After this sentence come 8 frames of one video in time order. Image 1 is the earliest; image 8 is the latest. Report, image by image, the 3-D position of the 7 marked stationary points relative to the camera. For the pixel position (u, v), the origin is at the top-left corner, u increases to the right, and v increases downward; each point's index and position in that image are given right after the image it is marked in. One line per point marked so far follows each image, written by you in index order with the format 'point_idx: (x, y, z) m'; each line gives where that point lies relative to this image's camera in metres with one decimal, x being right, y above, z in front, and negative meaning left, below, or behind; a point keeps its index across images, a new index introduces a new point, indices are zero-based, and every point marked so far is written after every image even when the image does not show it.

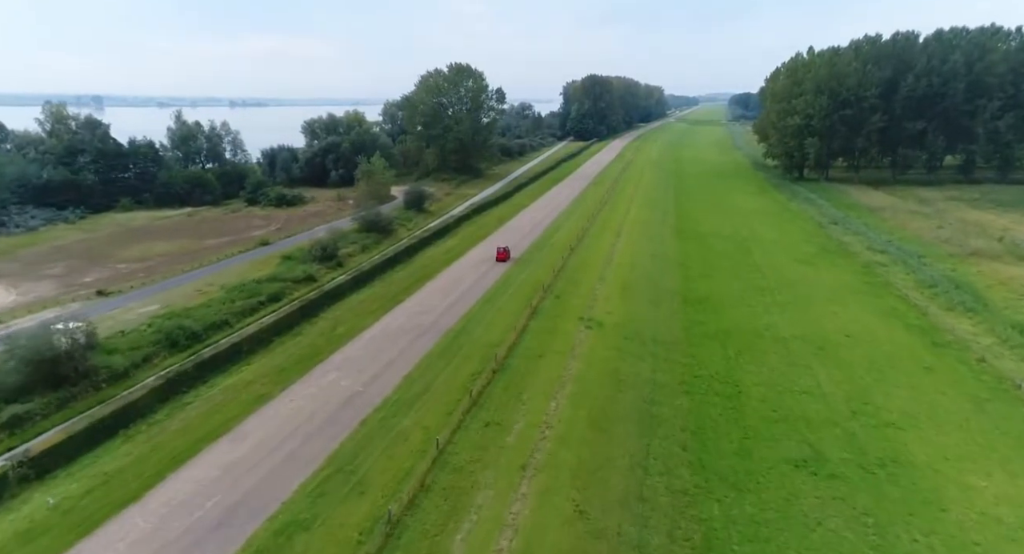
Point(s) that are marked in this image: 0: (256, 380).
0: (-9.5, -3.8, +19.6) m
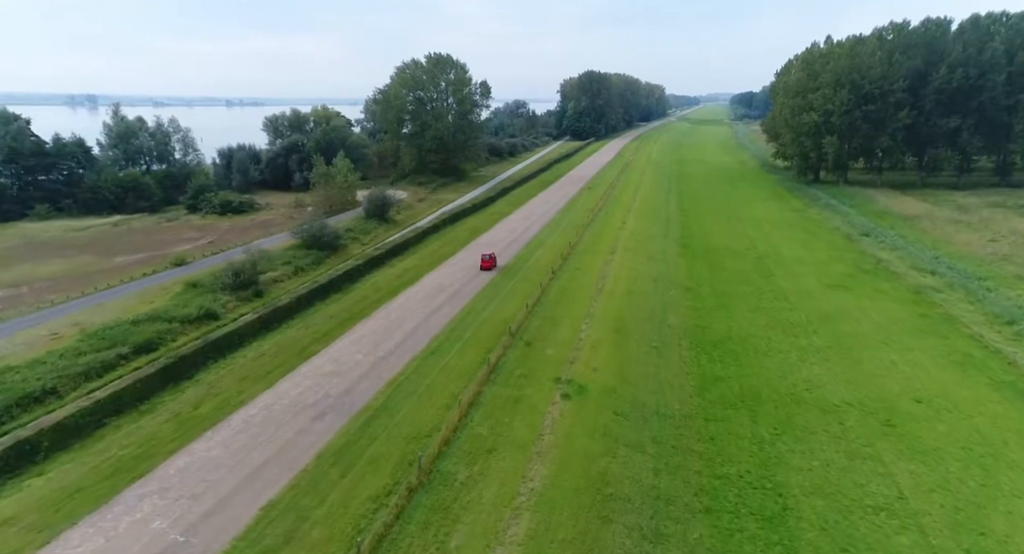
0: (-11.3, -5.5, +12.3) m
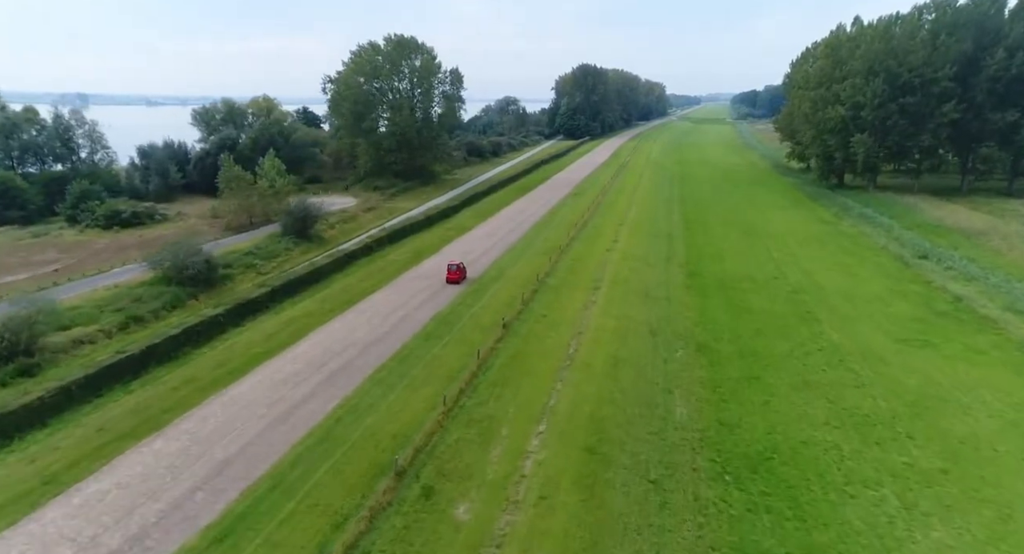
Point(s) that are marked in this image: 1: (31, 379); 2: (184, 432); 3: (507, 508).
0: (-14.0, -7.7, +2.2) m
1: (-15.2, -3.2, +16.8) m
2: (-8.7, -4.2, +14.0) m
3: (-0.1, -5.3, +12.3) m
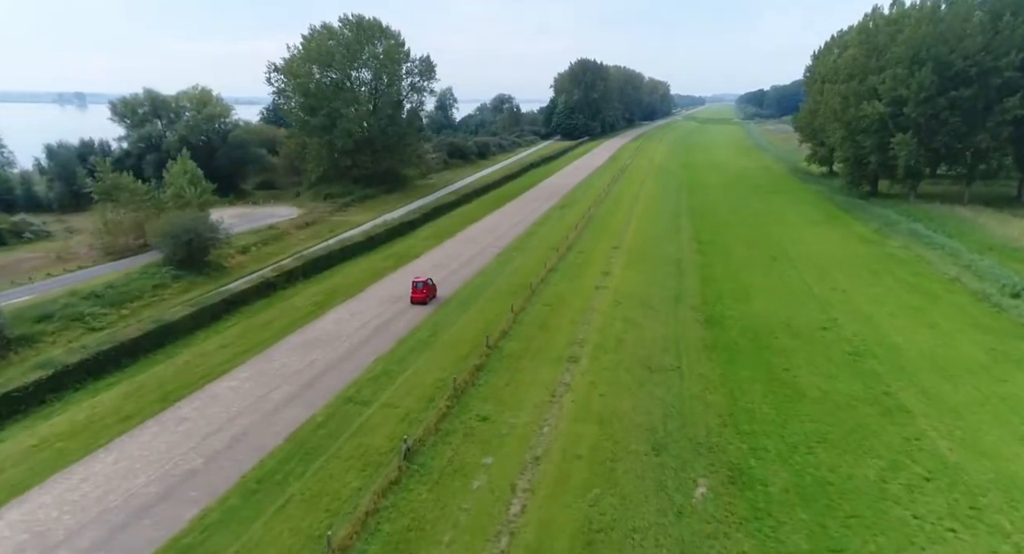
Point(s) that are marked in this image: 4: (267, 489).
0: (-16.3, -9.8, -6.5) m
1: (-17.5, -5.3, +8.0) m
2: (-11.0, -6.3, +5.3) m
3: (-2.4, -7.5, +3.5) m
4: (-5.4, -4.6, +11.4) m
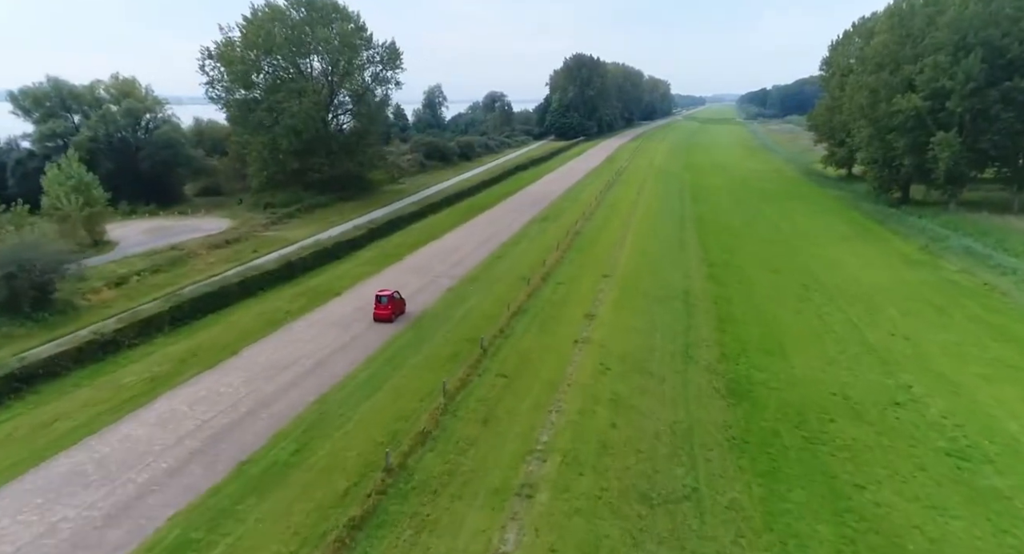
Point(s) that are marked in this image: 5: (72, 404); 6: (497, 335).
0: (-18.2, -11.5, -13.8) m
1: (-19.3, -7.1, +0.8) m
2: (-12.8, -8.1, -1.9) m
3: (-4.2, -9.2, -3.7) m
4: (-7.2, -6.4, +4.2) m
5: (-11.4, -3.3, +13.9) m
6: (-0.5, -2.1, +18.9) m
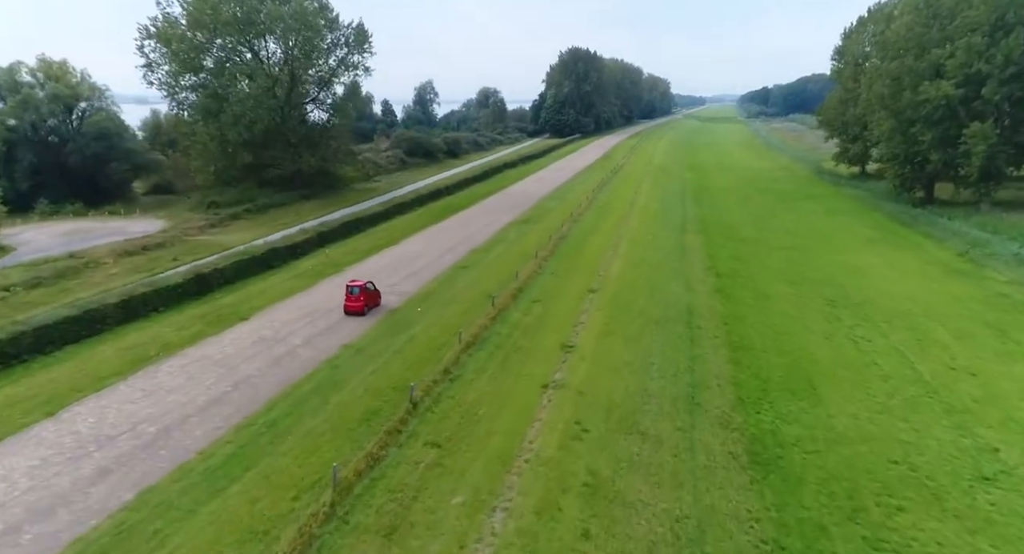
0: (-19.6, -12.1, -18.6) m
1: (-20.7, -7.7, -4.0) m
2: (-14.2, -8.7, -6.7) m
3: (-5.6, -9.8, -8.5) m
4: (-8.6, -7.0, -0.6) m
5: (-12.8, -3.9, +9.1) m
6: (-1.9, -2.7, +14.1) m
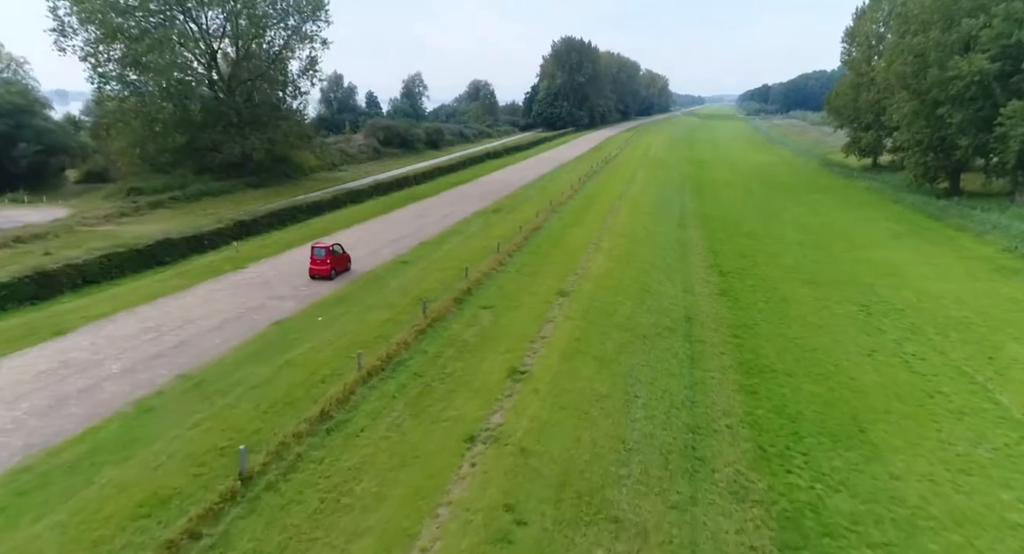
0: (-21.1, -12.0, -23.5) m
1: (-22.3, -7.6, -8.9) m
2: (-15.8, -8.6, -11.6) m
3: (-7.2, -9.8, -13.3) m
4: (-10.2, -6.9, -5.4) m
5: (-14.4, -3.9, +4.2) m
6: (-3.6, -2.6, +9.2) m
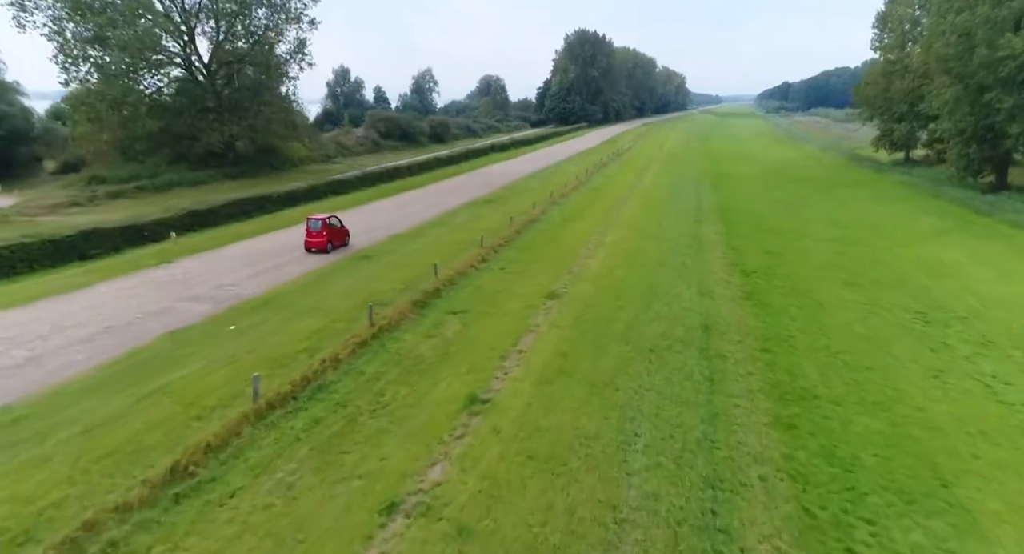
0: (-22.8, -11.8, -25.9) m
1: (-23.6, -7.4, -11.3) m
2: (-17.1, -8.4, -14.2) m
3: (-8.6, -9.7, -16.1) m
4: (-11.4, -6.8, -8.1) m
5: (-15.3, -3.7, +1.6) m
6: (-4.3, -2.6, +6.3) m
